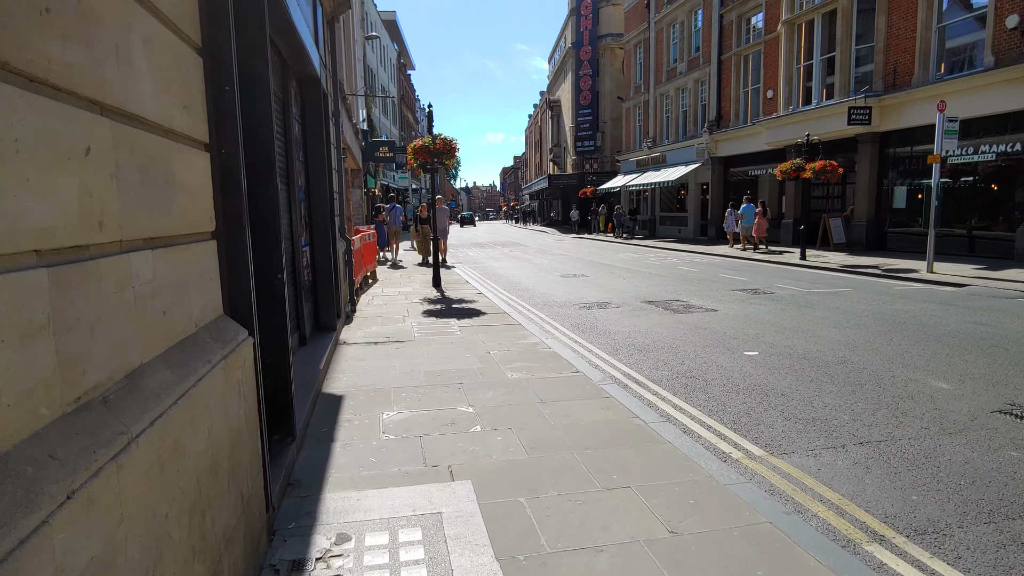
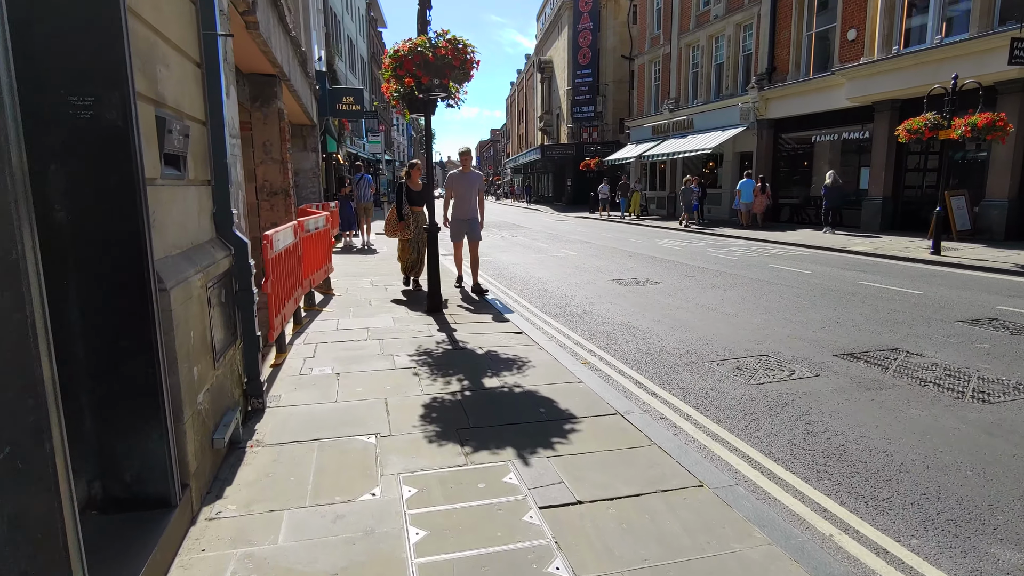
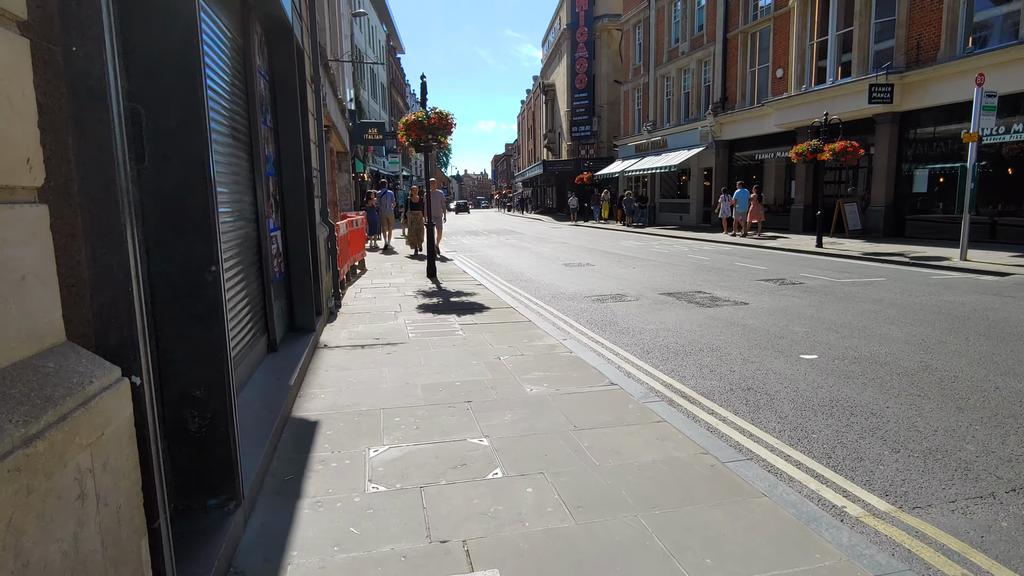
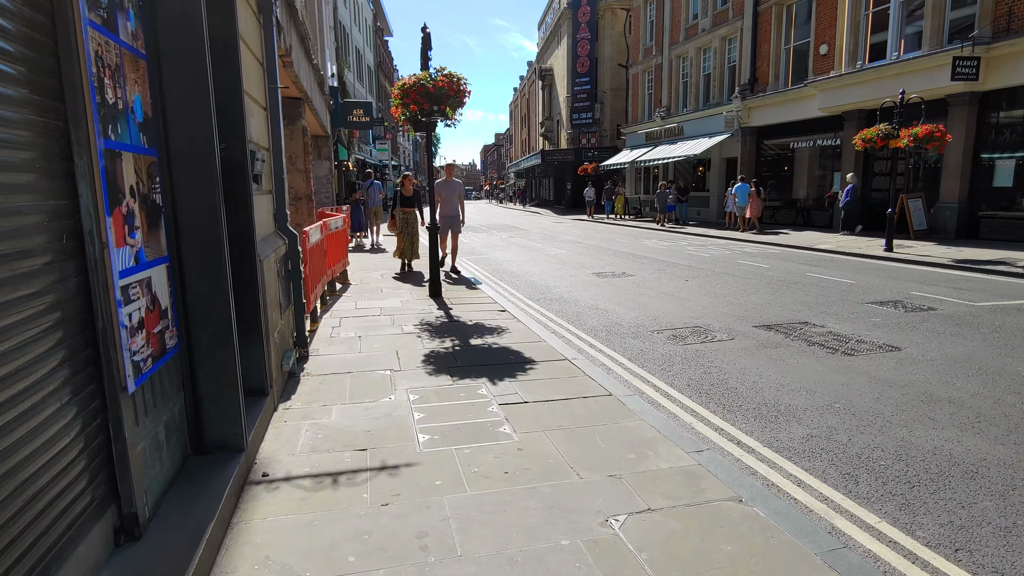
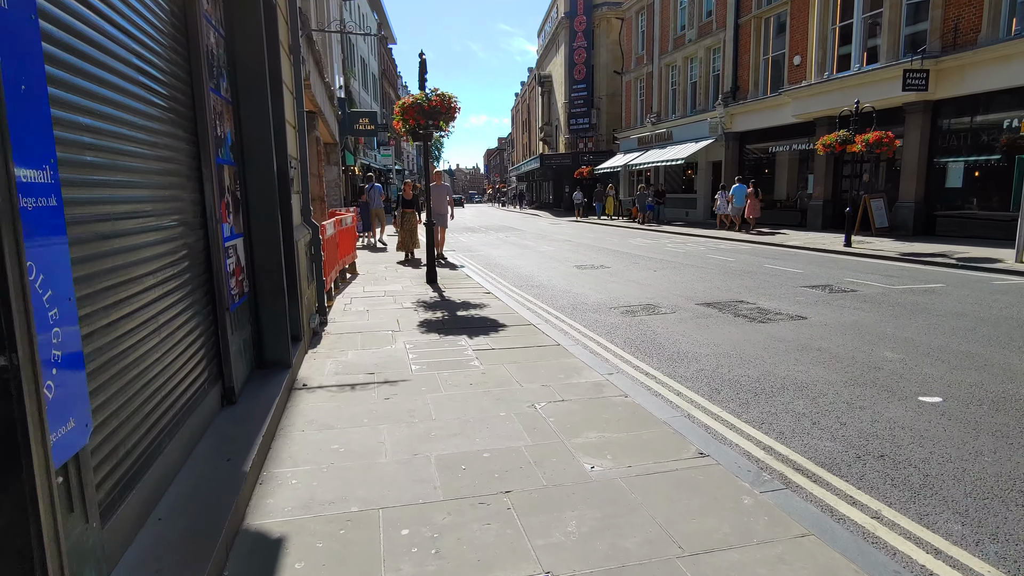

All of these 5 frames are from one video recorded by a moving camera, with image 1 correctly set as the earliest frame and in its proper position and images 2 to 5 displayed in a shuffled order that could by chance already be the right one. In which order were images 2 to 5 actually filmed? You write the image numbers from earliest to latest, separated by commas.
3, 5, 4, 2
